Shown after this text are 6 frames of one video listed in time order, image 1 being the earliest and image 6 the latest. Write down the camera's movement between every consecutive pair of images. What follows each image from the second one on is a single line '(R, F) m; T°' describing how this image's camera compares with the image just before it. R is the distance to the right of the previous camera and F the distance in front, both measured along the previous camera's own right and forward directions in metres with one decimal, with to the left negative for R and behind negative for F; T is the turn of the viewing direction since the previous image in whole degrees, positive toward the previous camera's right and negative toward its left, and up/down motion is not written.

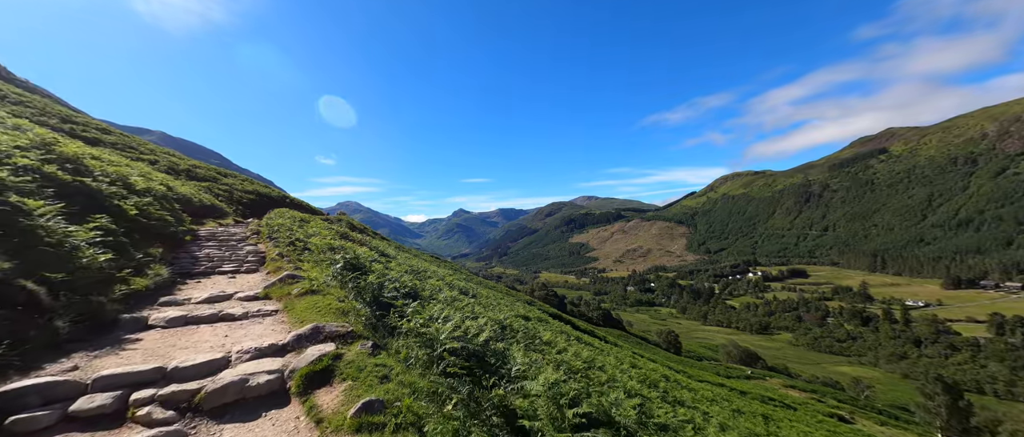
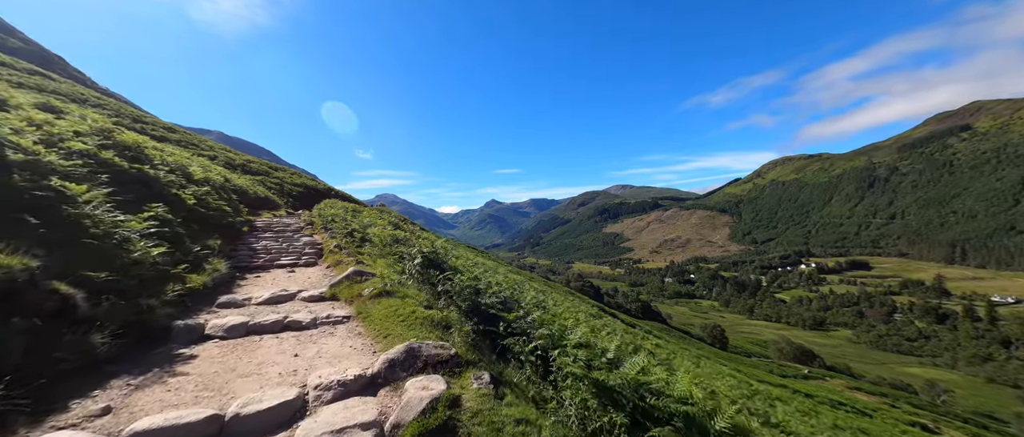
(-2.2, +2.2) m; -6°
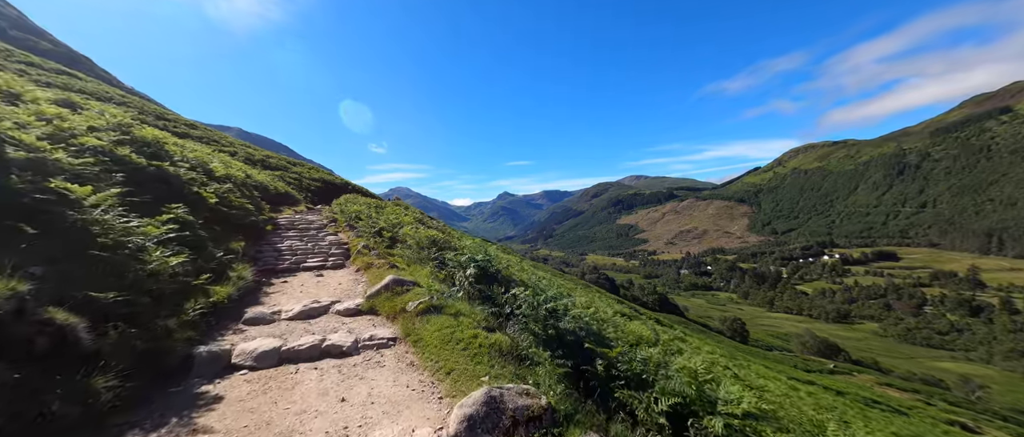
(-1.2, +1.3) m; -2°
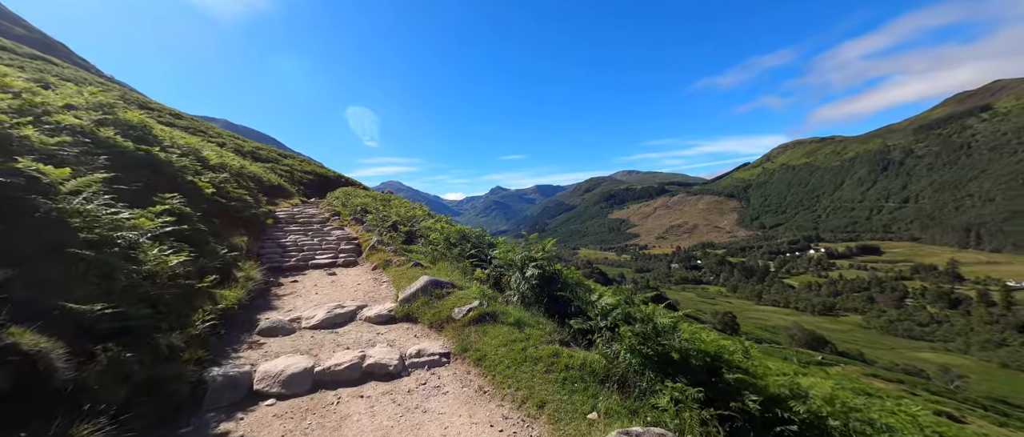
(-1.4, +1.1) m; +1°
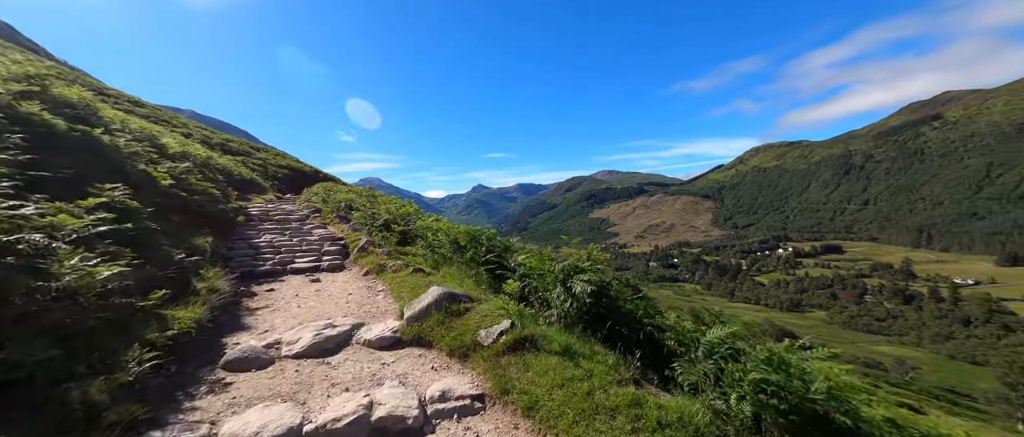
(-0.9, +1.2) m; +3°
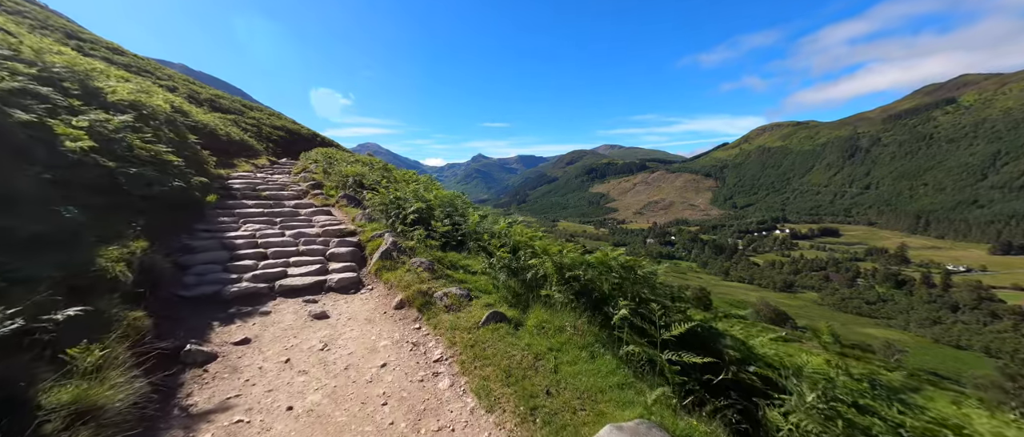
(-2.4, +3.8) m; 0°
